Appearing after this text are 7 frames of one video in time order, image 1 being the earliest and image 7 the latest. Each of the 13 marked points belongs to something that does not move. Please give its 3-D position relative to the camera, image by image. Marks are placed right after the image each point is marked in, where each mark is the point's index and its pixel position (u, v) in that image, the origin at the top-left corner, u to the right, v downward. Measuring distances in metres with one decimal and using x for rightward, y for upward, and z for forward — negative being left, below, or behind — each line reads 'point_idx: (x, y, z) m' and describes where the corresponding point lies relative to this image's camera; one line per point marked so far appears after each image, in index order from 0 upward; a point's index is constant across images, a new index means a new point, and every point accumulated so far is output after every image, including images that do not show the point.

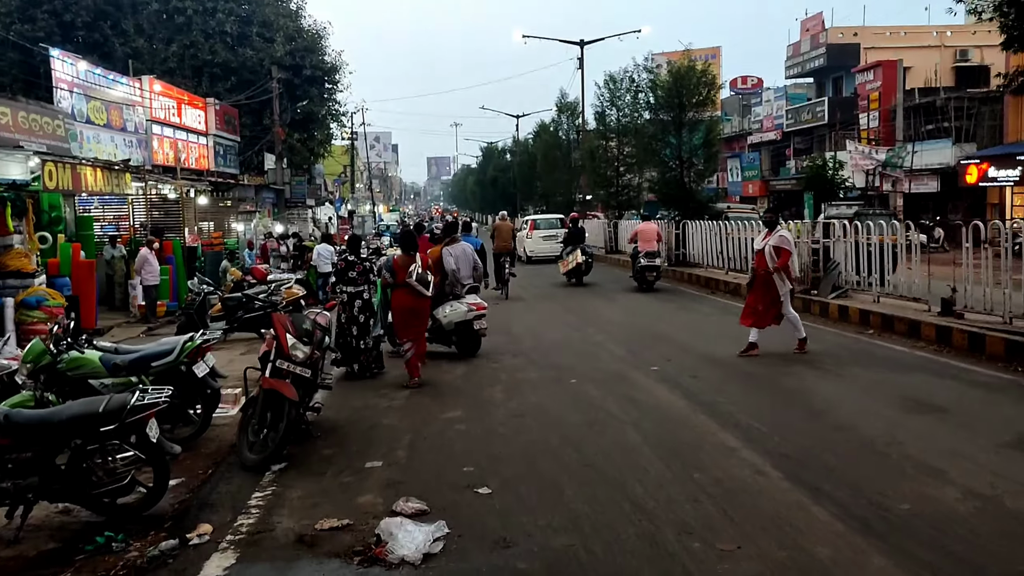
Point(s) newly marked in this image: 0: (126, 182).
0: (-8.4, +2.3, +19.6) m
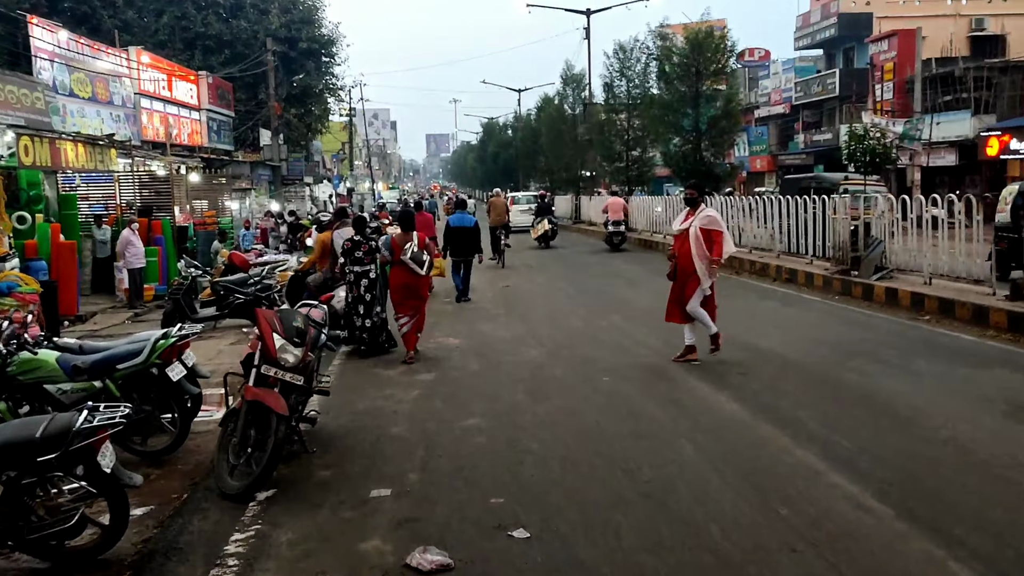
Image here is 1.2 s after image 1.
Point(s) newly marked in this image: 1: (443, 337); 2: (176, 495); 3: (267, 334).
0: (-8.2, +2.7, +18.5) m
1: (-0.8, -0.6, +10.3) m
2: (-2.0, -1.2, +5.4) m
3: (-1.4, -0.3, +5.1) m
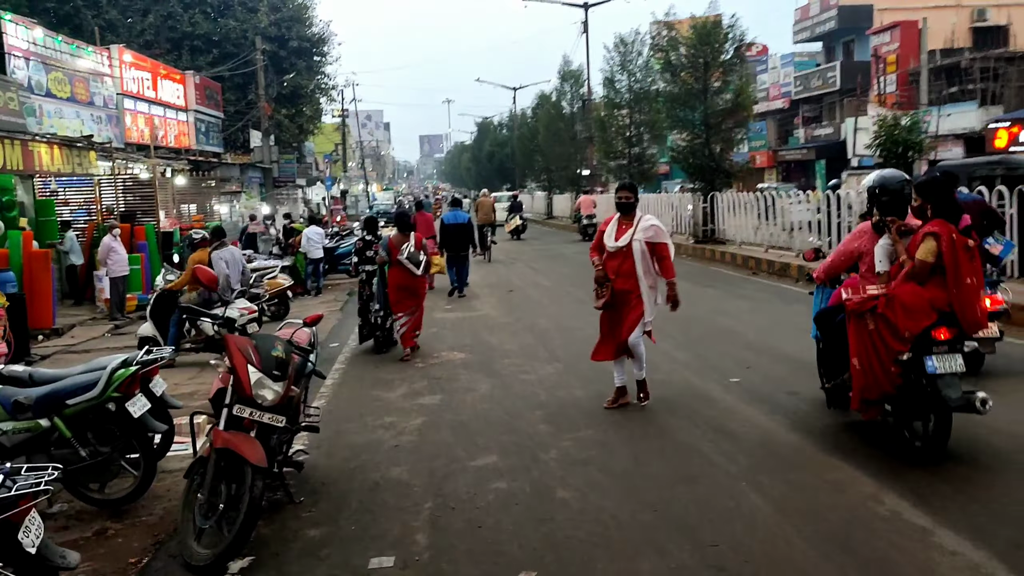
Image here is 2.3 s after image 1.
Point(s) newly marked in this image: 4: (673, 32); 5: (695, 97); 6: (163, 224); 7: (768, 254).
0: (-8.2, +2.5, +17.5) m
1: (-0.7, -0.7, +9.4) m
2: (-1.9, -1.4, +4.4) m
3: (-1.3, -0.4, +4.1) m
4: (+3.6, +5.7, +19.9) m
5: (+4.0, +4.2, +19.7) m
6: (-7.6, +1.4, +19.4) m
7: (+4.6, +0.6, +16.0) m
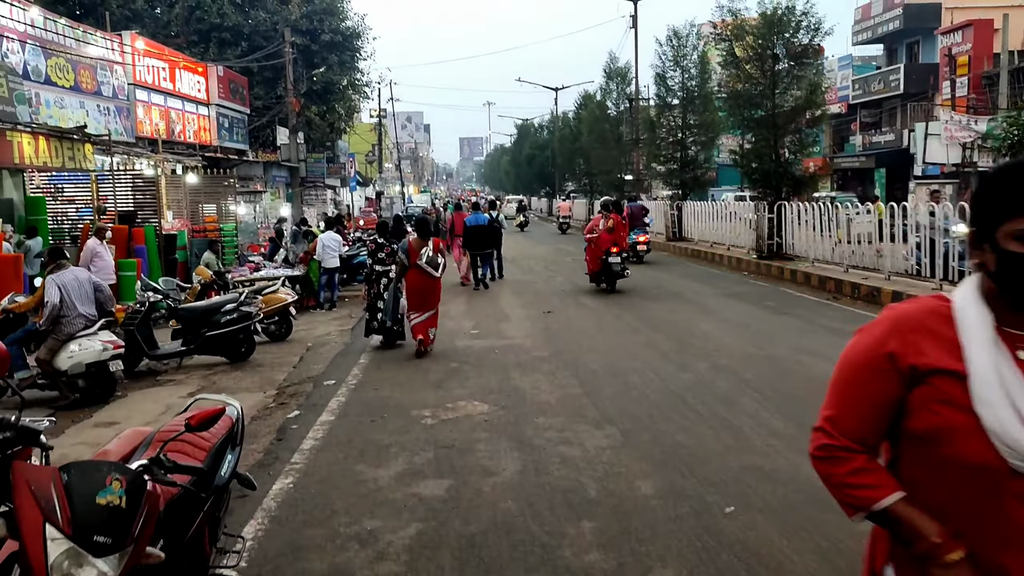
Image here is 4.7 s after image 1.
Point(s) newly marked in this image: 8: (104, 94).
0: (-7.5, +2.4, +15.8) m
1: (-0.4, -0.9, +7.4) m
2: (-1.8, -1.6, +2.5) m
3: (-1.2, -0.6, +2.2) m
4: (+4.5, +5.3, +17.7) m
5: (+4.9, +3.8, +17.5) m
6: (-6.9, +1.2, +17.7) m
7: (+5.2, +0.2, +13.8) m
8: (-9.0, +4.3, +19.8) m
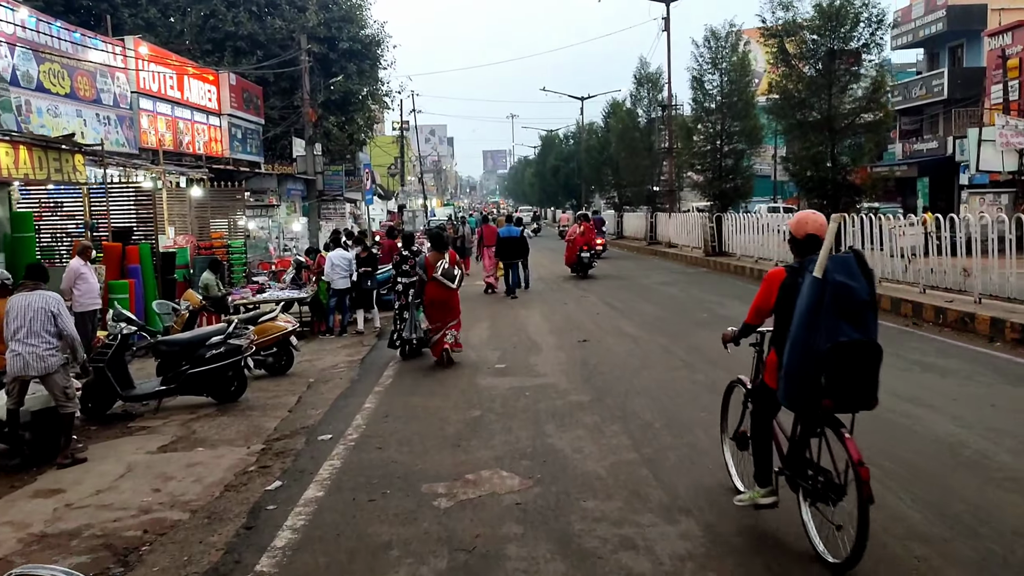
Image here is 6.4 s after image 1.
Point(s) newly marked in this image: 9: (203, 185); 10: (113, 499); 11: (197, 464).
0: (-7.0, +2.0, +14.5) m
1: (-0.1, -1.2, +5.9) m
2: (-1.7, -1.7, +1.0) m
3: (-1.1, -0.7, +0.6) m
4: (+5.0, +5.0, +16.1) m
5: (+5.4, +3.4, +15.8) m
6: (-6.3, +0.8, +16.4) m
7: (+5.6, -0.1, +12.1) m
8: (-8.5, +3.9, +18.5) m
9: (-6.5, +2.2, +18.7) m
10: (-2.6, -1.4, +6.0) m
11: (-2.4, -1.3, +6.8) m
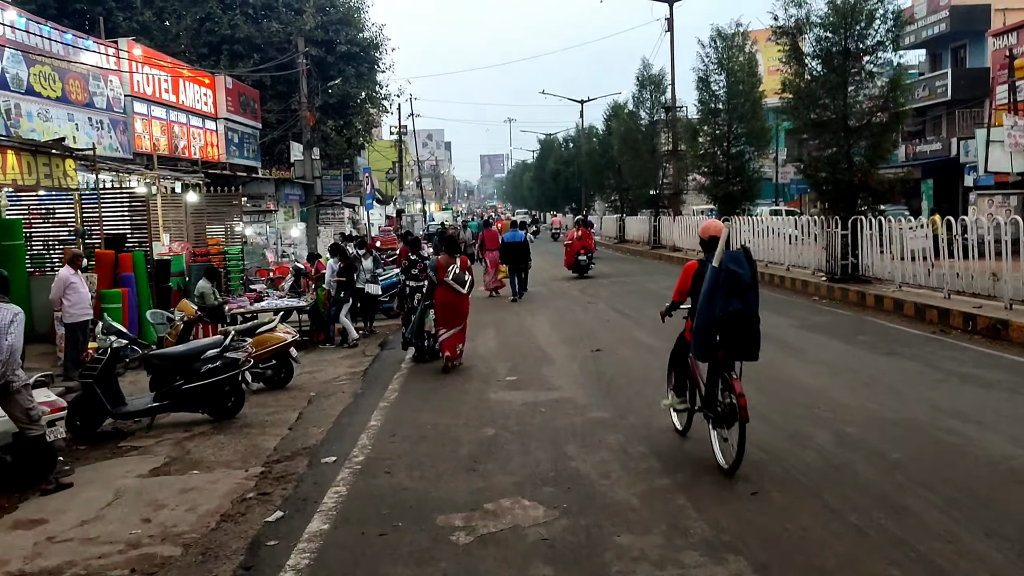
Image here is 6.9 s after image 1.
0: (-7.0, +1.8, +14.0) m
1: (0.0, -1.2, +5.4) m
2: (-1.5, -1.8, +0.5) m
3: (-0.9, -0.8, +0.2) m
4: (+5.1, +4.9, +15.6) m
5: (+5.5, +3.3, +15.4) m
6: (-6.2, +0.7, +15.9) m
7: (+5.7, -0.2, +11.6) m
8: (-8.4, +3.7, +18.0) m
9: (-6.4, +2.0, +18.3) m
10: (-2.5, -1.5, +5.5) m
11: (-2.3, -1.4, +6.3) m
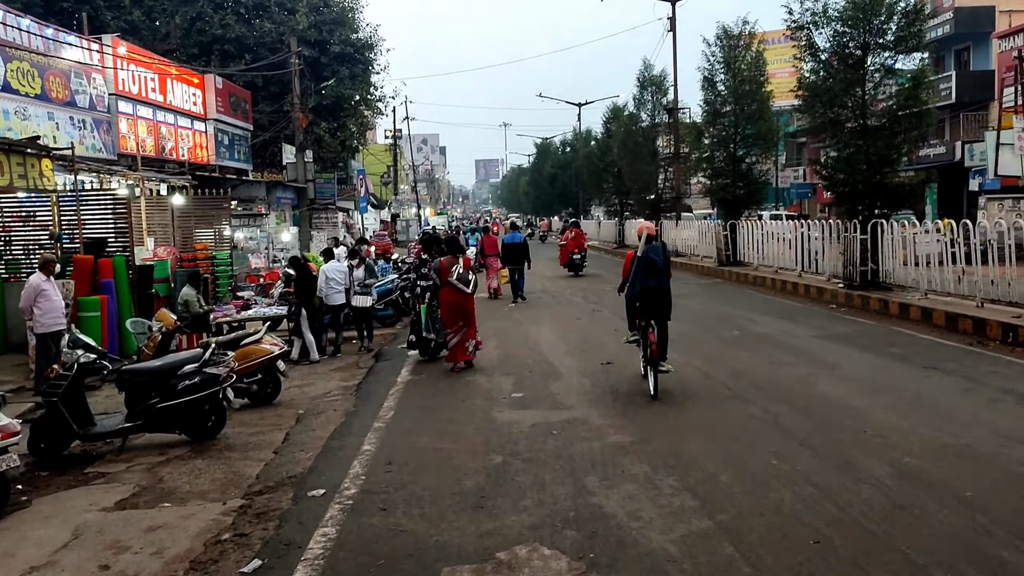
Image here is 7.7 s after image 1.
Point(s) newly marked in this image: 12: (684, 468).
0: (-6.9, +1.7, +13.2) m
1: (+0.1, -1.3, +4.6) m
2: (-1.4, -1.8, -0.3) m
3: (-0.8, -0.8, -0.6) m
4: (+5.1, +4.8, +15.0) m
5: (+5.5, +3.2, +14.7) m
6: (-6.2, +0.6, +15.1) m
7: (+5.8, -0.3, +10.9) m
8: (-8.4, +3.6, +17.3) m
9: (-6.4, +1.9, +17.5) m
10: (-2.4, -1.5, +4.7) m
11: (-2.2, -1.5, +5.5) m
12: (+1.1, -1.1, +5.7) m
